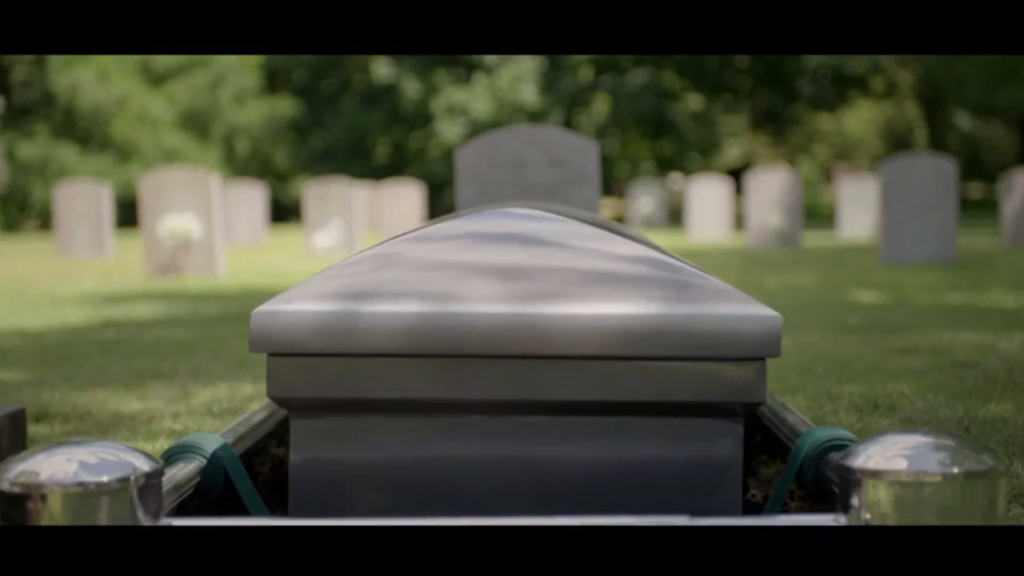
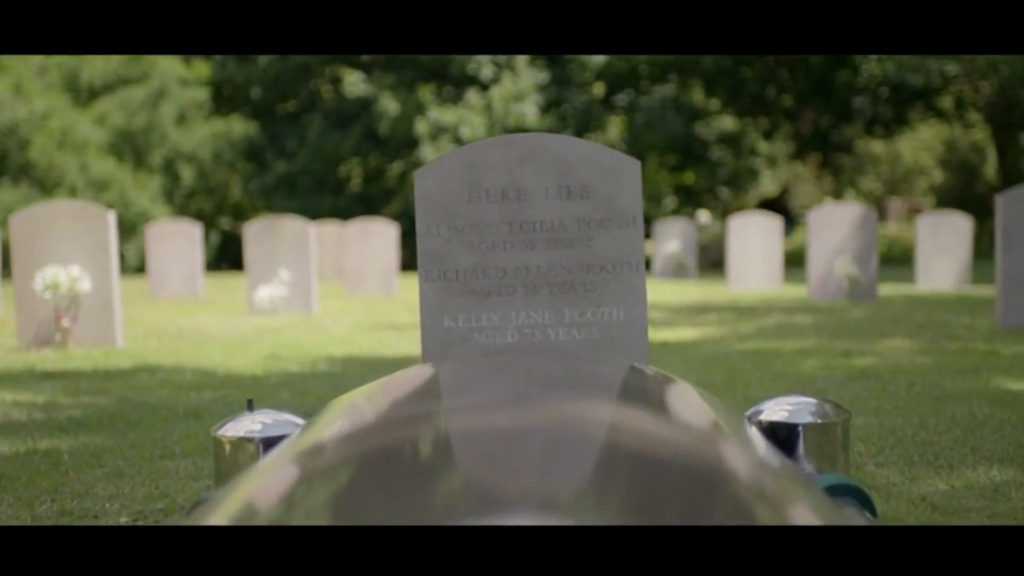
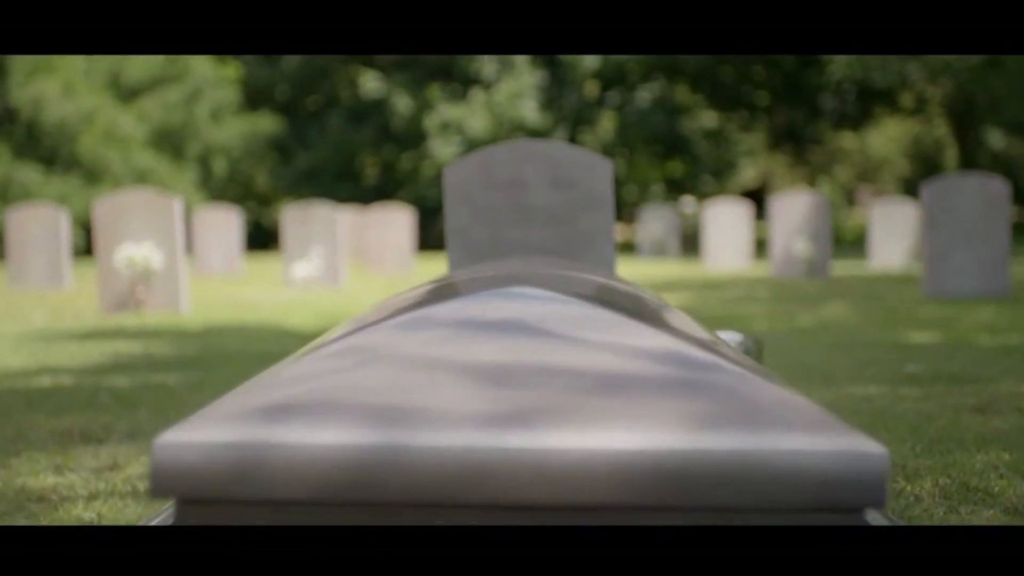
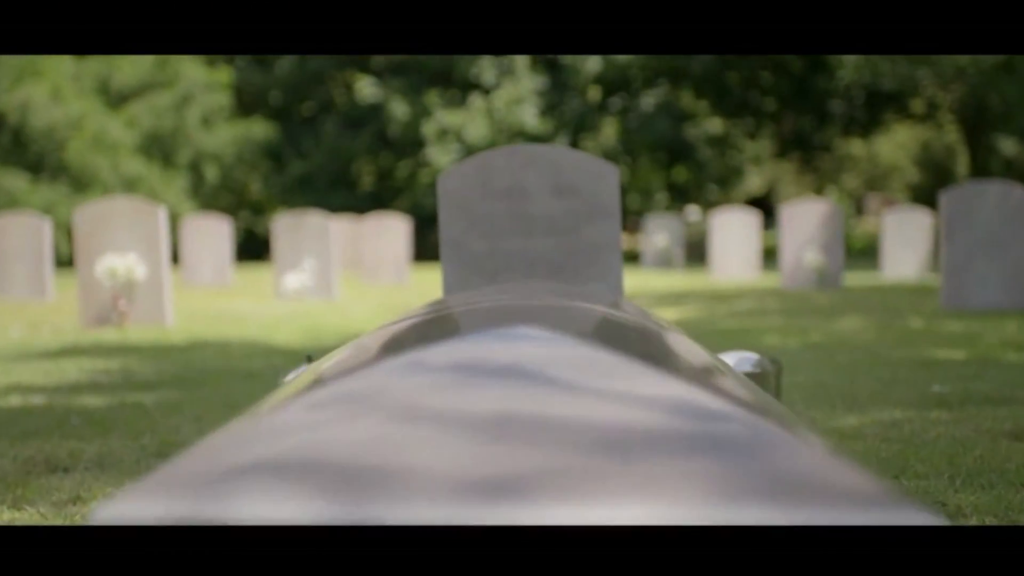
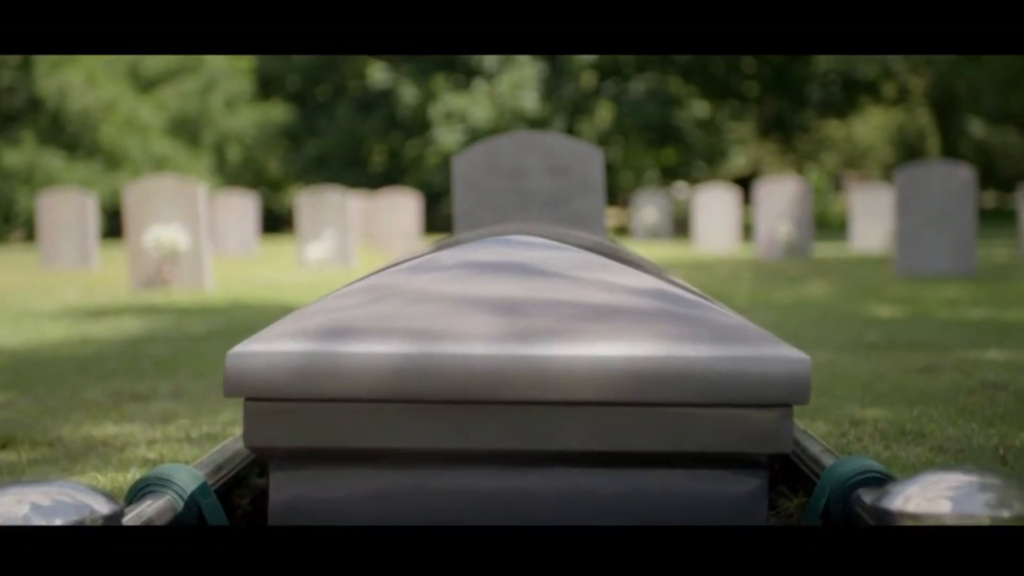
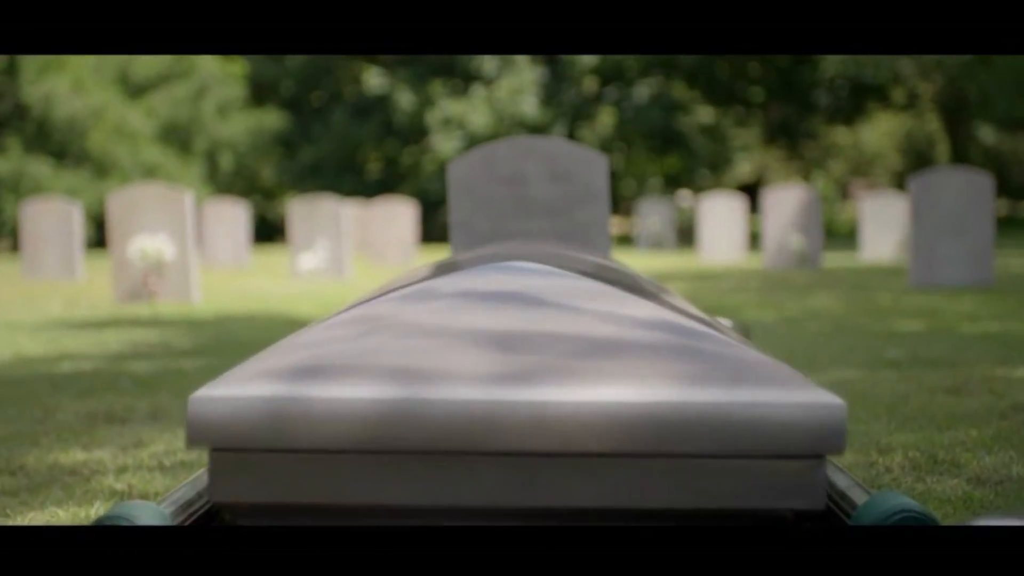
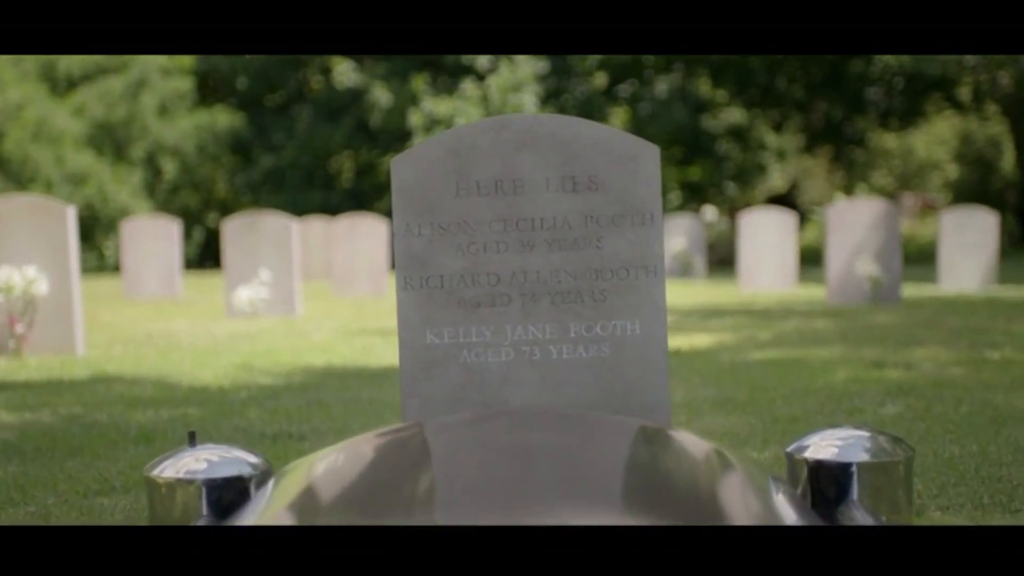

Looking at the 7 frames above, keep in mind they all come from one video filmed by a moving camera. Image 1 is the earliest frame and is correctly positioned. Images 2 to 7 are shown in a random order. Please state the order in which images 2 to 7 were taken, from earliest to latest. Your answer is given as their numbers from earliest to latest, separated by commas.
5, 6, 3, 4, 2, 7
